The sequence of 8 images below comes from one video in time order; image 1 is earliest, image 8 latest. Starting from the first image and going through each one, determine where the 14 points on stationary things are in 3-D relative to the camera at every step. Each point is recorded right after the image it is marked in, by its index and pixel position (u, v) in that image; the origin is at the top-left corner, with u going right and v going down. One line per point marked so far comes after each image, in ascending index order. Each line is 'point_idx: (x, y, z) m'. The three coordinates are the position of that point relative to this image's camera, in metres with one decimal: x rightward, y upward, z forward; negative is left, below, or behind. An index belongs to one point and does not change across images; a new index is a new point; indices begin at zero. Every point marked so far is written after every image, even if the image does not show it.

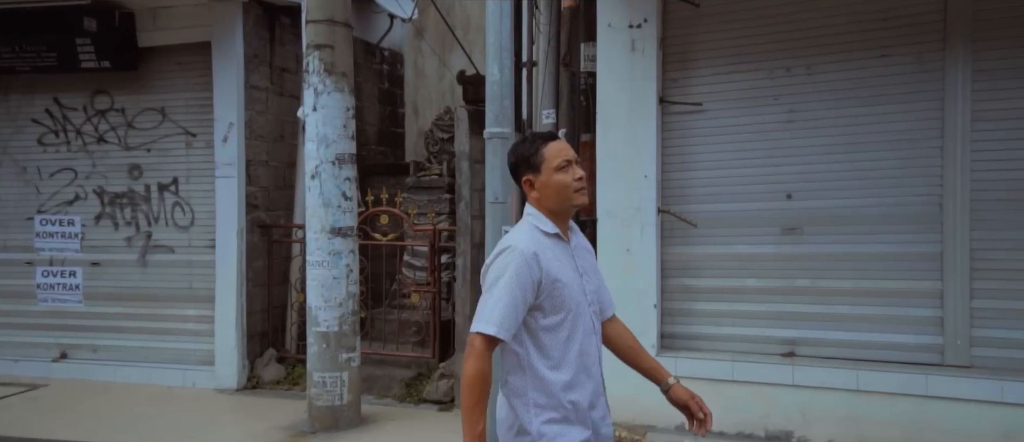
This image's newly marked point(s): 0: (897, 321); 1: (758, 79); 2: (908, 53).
0: (+2.2, -0.6, +3.8) m
1: (+1.5, +0.9, +4.1) m
2: (+2.3, +1.0, +3.8) m
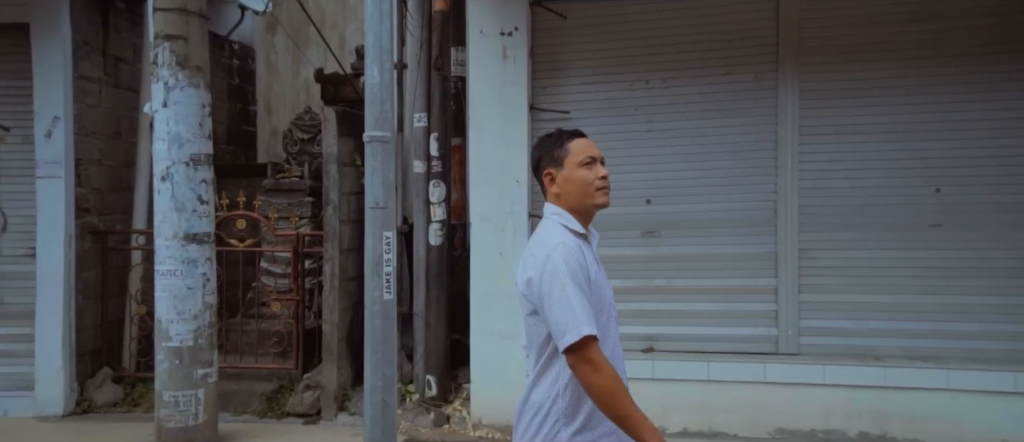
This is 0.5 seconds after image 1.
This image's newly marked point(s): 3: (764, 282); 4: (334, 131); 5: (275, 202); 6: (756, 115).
0: (+1.5, -0.6, +4.2) m
1: (+0.7, +0.9, +4.3) m
2: (+1.5, +1.0, +4.2) m
3: (+1.6, -0.4, +4.2) m
4: (-1.2, +0.6, +4.4) m
5: (-2.0, +0.2, +5.6) m
6: (+1.5, +0.7, +4.2) m
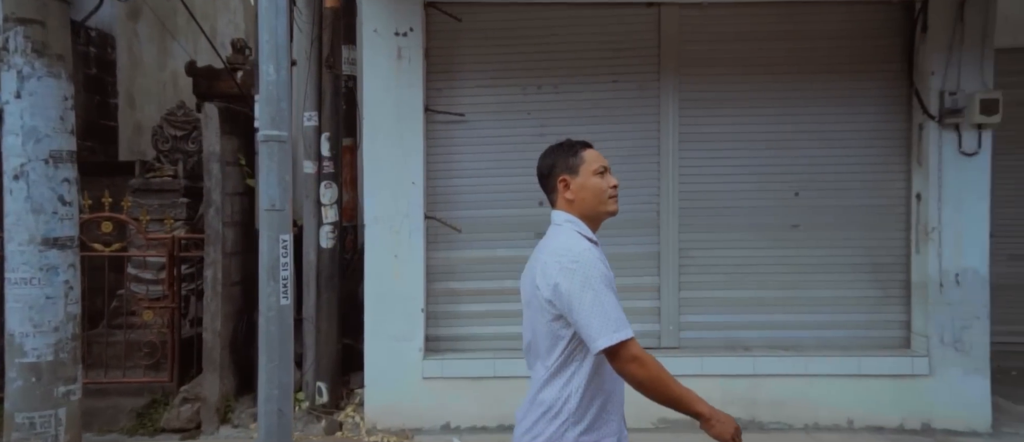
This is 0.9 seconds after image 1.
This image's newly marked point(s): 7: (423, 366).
0: (+0.8, -0.6, +4.5) m
1: (0.0, +0.8, +4.4) m
2: (+0.8, +0.9, +4.4) m
3: (+0.9, -0.4, +4.5) m
4: (-1.9, +0.6, +4.2) m
5: (-2.9, +0.1, +5.2) m
6: (+0.9, +0.7, +4.4) m
7: (-0.6, -0.9, +4.2) m
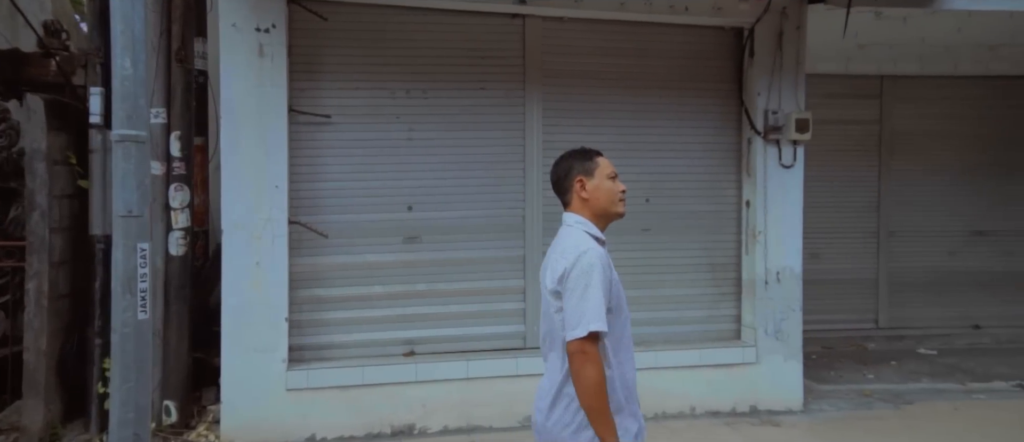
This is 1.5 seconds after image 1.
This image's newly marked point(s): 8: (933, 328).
0: (-0.1, -0.6, +4.6) m
1: (-0.9, +0.8, +4.4) m
2: (-0.1, +0.9, +4.6) m
3: (0.0, -0.4, +4.6) m
4: (-2.7, +0.6, +3.7) m
5: (-3.9, +0.1, +4.5) m
6: (0.0, +0.6, +4.6) m
7: (-1.4, -0.9, +4.0) m
8: (+4.6, -1.2, +7.4) m
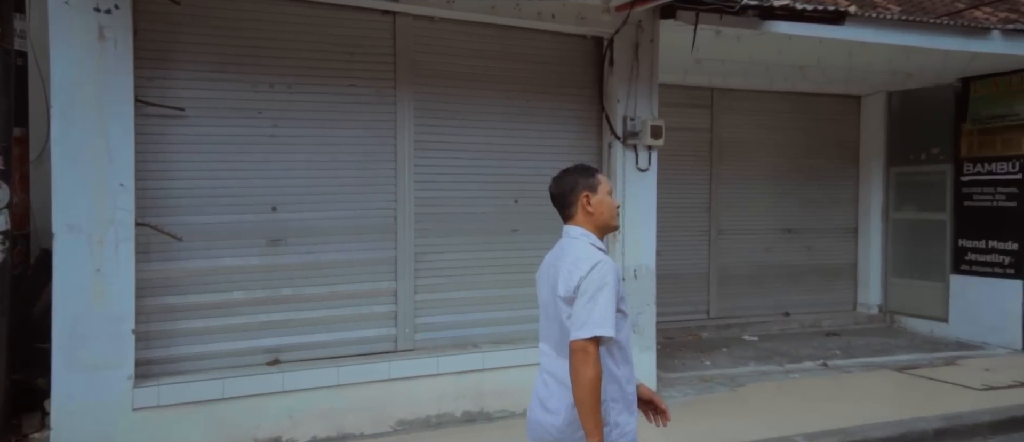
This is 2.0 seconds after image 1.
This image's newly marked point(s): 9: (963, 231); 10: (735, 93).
0: (-1.0, -0.7, +4.4) m
1: (-1.7, +0.8, +4.1) m
2: (-1.0, +0.9, +4.4) m
3: (-0.9, -0.4, +4.5) m
4: (-3.3, +0.5, +3.1) m
5: (-4.7, +0.1, +3.6) m
6: (-0.9, +0.6, +4.5) m
7: (-2.1, -1.0, +3.6) m
8: (+3.0, -1.2, +8.2) m
9: (+5.3, -0.1, +7.8) m
10: (+2.7, +1.6, +8.1) m
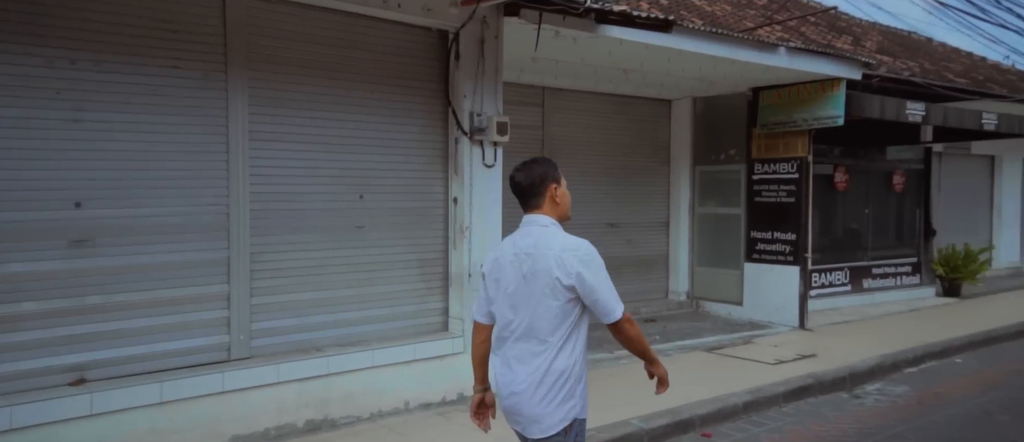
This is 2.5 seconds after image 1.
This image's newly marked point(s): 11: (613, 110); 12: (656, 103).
0: (-1.9, -0.6, +4.0) m
1: (-2.5, +0.8, +3.4) m
2: (-1.9, +0.9, +4.0) m
3: (-1.8, -0.4, +4.1) m
4: (-3.8, +0.5, +2.1) m
5: (-5.3, +0.1, +2.2) m
6: (-1.9, +0.6, +4.0) m
7: (-2.8, -0.9, +2.9) m
8: (+1.0, -1.1, +8.7) m
9: (+3.2, 0.0, +8.8) m
10: (+0.7, +1.6, +8.5) m
11: (+1.4, +1.5, +8.9) m
12: (+2.0, +1.7, +9.4) m
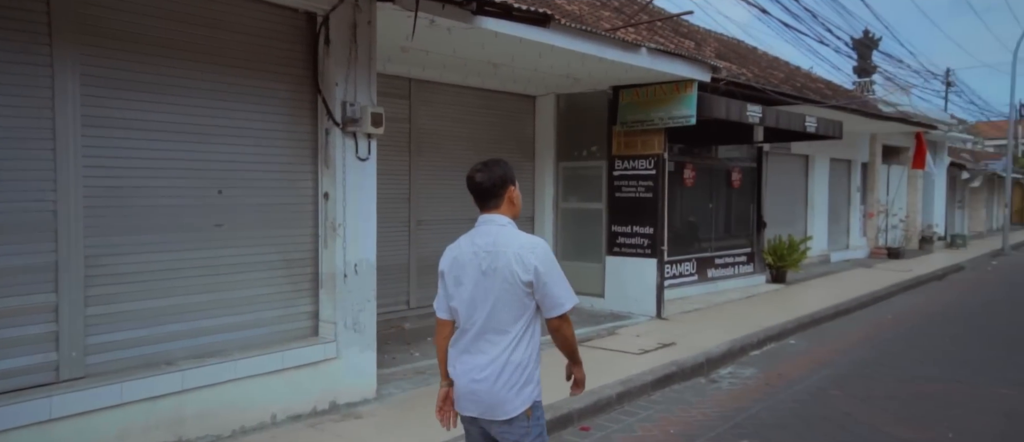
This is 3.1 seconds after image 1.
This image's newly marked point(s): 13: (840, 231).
0: (-2.6, -0.6, +3.3) m
1: (-3.0, +0.8, +2.7) m
2: (-2.5, +0.9, +3.3) m
3: (-2.5, -0.4, +3.5) m
4: (-4.0, +0.5, +1.0) m
5: (-5.4, +0.1, +0.9) m
6: (-2.5, +0.6, +3.4) m
7: (-3.1, -1.0, +2.1) m
8: (-0.7, -1.0, +8.6) m
9: (+1.4, 0.0, +9.2) m
10: (-1.0, +1.7, +8.3) m
11: (-0.4, +1.6, +8.9) m
12: (+0.1, +1.8, +9.5) m
13: (+8.6, -0.3, +17.5) m
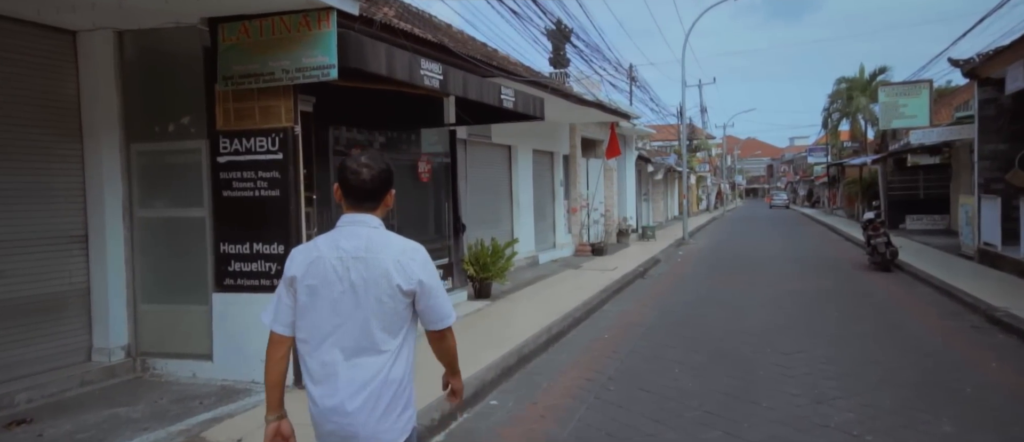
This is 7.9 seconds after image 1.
0: (-3.8, -0.9, -1.1) m
1: (-4.0, +0.6, -1.9) m
2: (-3.8, +0.7, -1.1) m
3: (-3.8, -0.6, -1.0) m
4: (-4.2, +0.2, -3.8) m
5: (-5.5, -0.3, -4.5) m
6: (-3.8, +0.4, -1.1) m
7: (-3.8, -1.2, -2.5) m
8: (-4.2, -1.2, +4.4) m
9: (-2.5, -0.1, +5.8) m
10: (-4.4, +1.5, +4.0) m
11: (-4.1, +1.4, +4.8) m
12: (-3.9, +1.6, +5.6) m
13: (+0.8, -0.2, +16.3) m
